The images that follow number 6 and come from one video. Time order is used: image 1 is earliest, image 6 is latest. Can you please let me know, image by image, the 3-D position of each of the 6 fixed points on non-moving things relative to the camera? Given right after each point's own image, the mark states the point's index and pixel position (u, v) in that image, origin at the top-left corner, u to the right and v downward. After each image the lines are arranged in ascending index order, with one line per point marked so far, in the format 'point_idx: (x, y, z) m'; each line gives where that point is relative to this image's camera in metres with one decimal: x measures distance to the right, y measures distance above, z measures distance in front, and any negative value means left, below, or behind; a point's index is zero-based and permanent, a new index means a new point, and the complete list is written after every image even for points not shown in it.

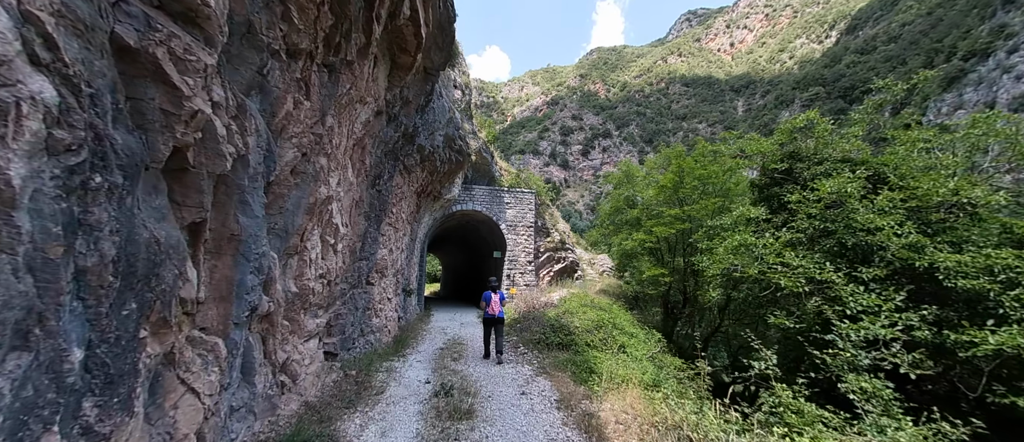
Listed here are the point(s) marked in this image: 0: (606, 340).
0: (+2.1, -2.7, +7.8) m
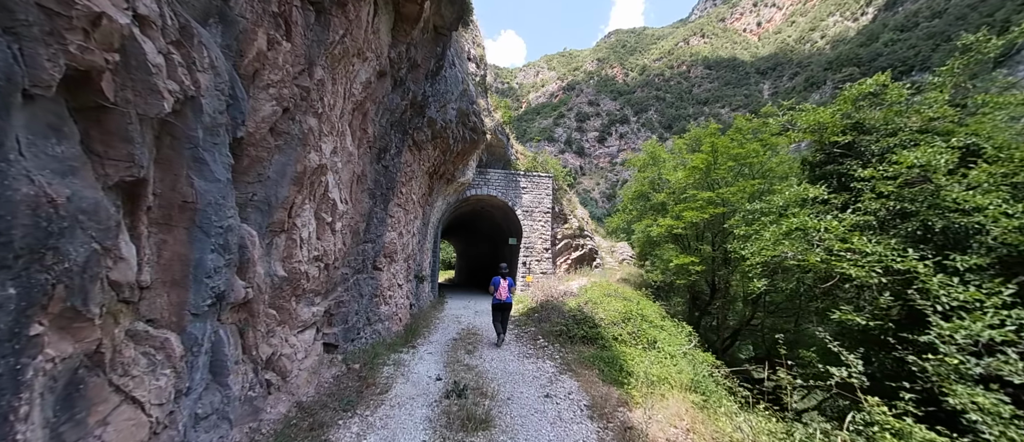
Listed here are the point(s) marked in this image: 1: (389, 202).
0: (+2.5, -2.3, +7.1) m
1: (-2.3, +0.4, +6.7) m
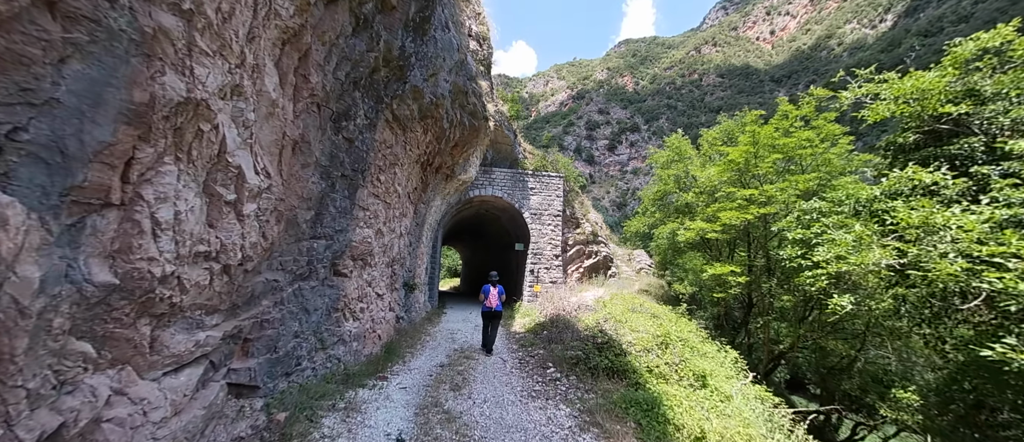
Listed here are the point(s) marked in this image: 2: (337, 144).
0: (+2.5, -2.2, +5.4) m
1: (-2.3, +0.5, +5.2) m
2: (-2.2, +1.0, +4.4) m
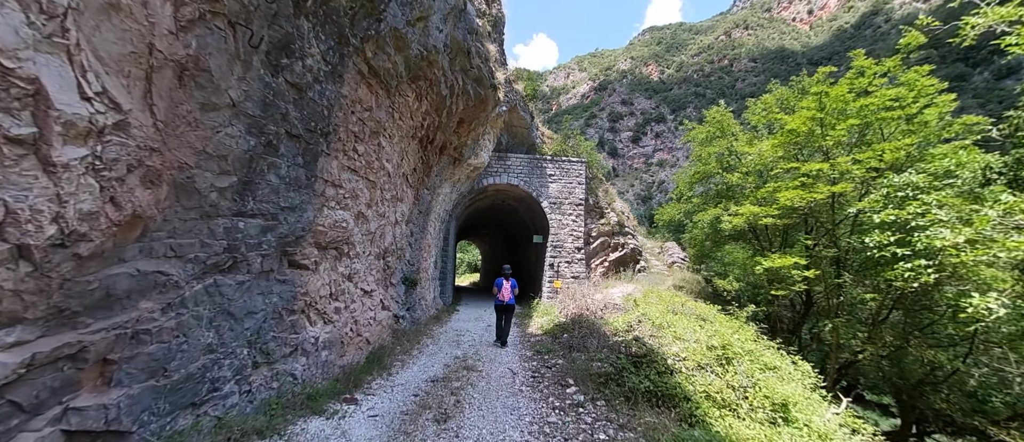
0: (+2.6, -1.9, +3.9) m
1: (-2.2, +0.8, +4.0) m
2: (-2.2, +1.2, +3.3) m
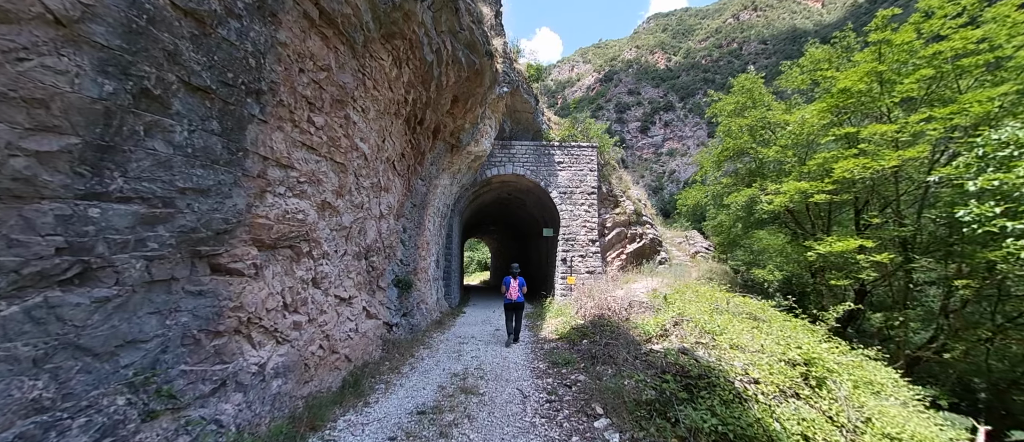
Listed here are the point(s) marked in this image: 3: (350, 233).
0: (+2.7, -1.6, +2.8) m
1: (-2.3, +0.9, +3.0) m
2: (-2.3, +1.3, +2.2) m
3: (-2.3, -0.2, +4.9) m
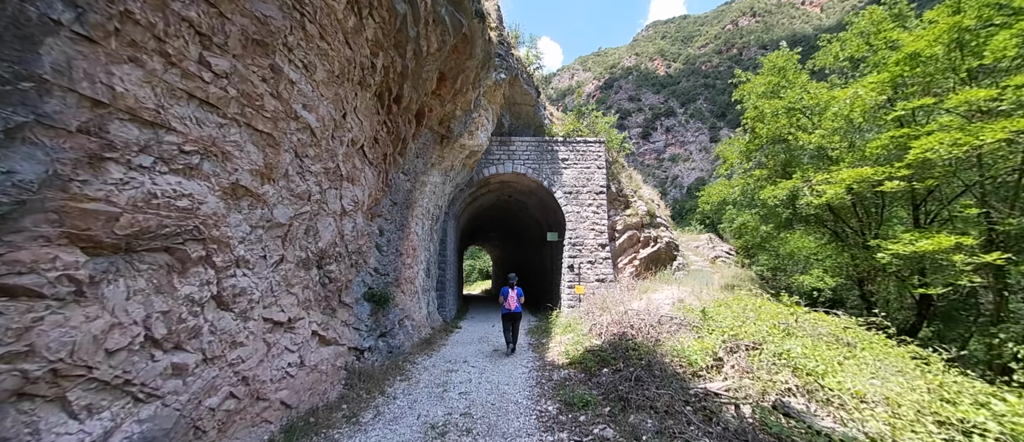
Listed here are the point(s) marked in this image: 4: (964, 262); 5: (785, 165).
0: (+2.7, -1.4, +1.4) m
1: (-2.3, +1.0, +1.7) m
2: (-2.4, +1.4, +1.0) m
3: (-2.3, -0.1, +3.7) m
4: (+7.1, -0.7, +5.6) m
5: (+6.5, +1.3, +8.5) m
